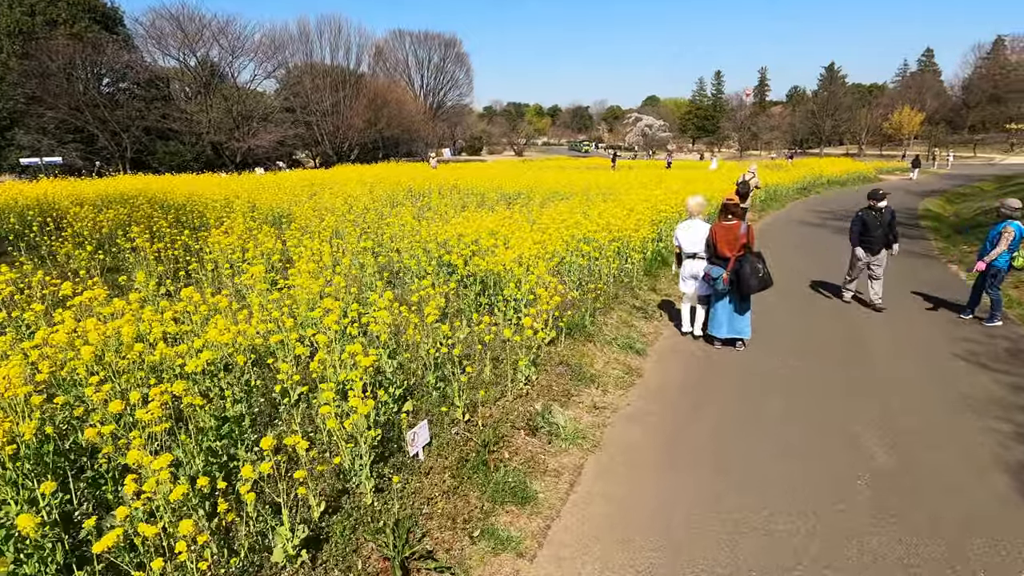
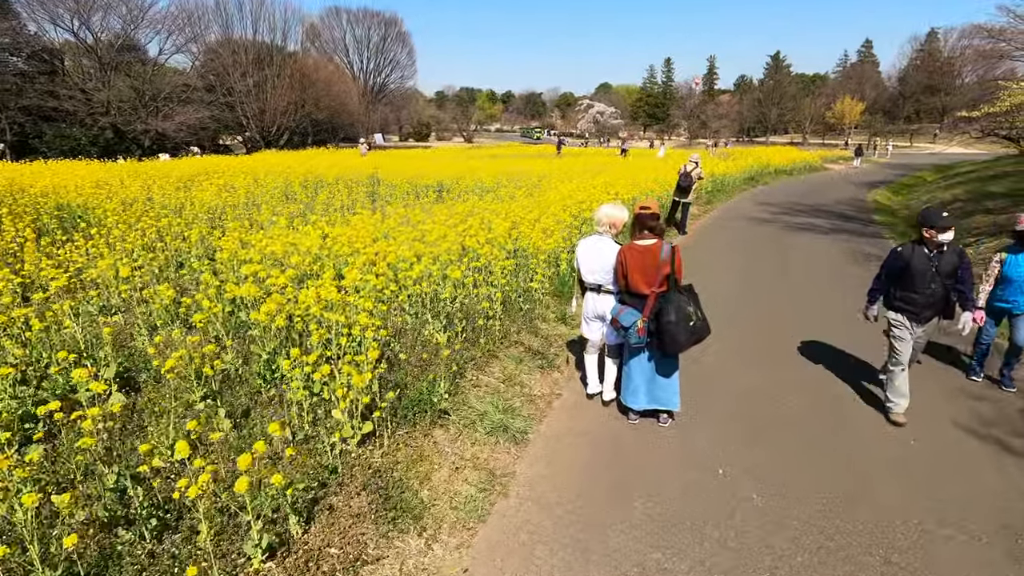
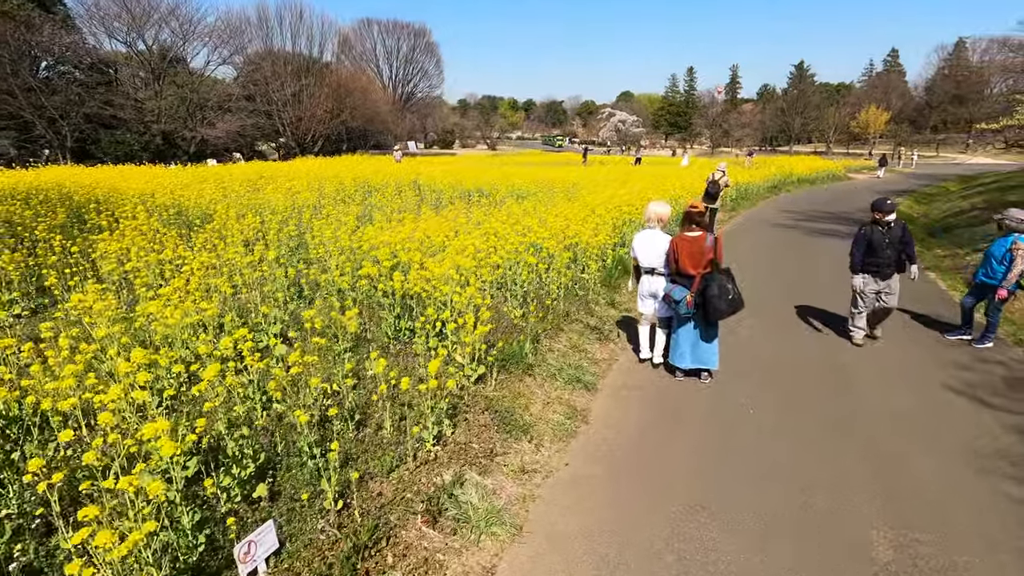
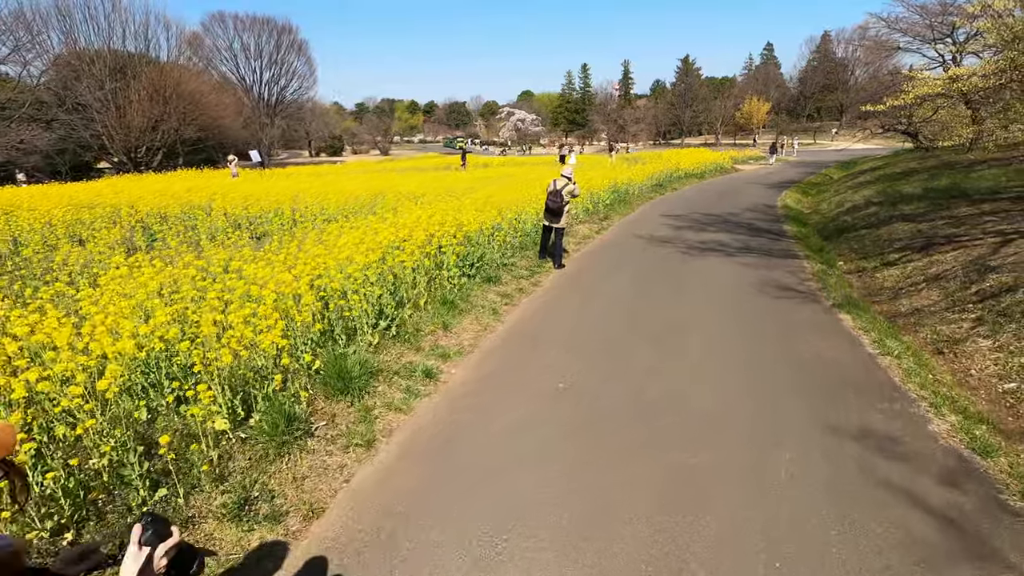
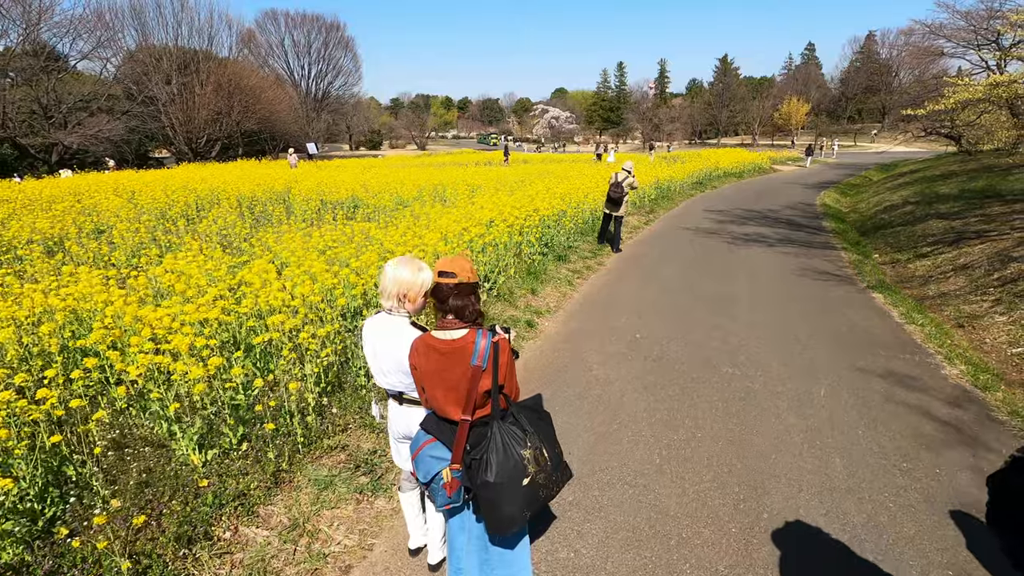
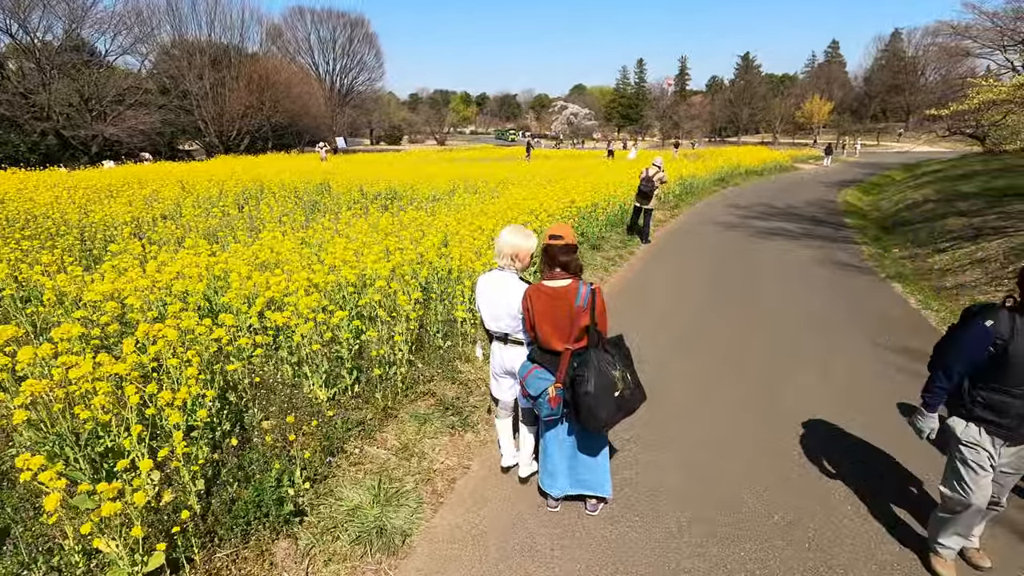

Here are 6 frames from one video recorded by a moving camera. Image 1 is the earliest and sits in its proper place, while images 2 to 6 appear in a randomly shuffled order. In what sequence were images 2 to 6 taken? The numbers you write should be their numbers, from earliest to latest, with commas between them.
3, 2, 6, 5, 4
